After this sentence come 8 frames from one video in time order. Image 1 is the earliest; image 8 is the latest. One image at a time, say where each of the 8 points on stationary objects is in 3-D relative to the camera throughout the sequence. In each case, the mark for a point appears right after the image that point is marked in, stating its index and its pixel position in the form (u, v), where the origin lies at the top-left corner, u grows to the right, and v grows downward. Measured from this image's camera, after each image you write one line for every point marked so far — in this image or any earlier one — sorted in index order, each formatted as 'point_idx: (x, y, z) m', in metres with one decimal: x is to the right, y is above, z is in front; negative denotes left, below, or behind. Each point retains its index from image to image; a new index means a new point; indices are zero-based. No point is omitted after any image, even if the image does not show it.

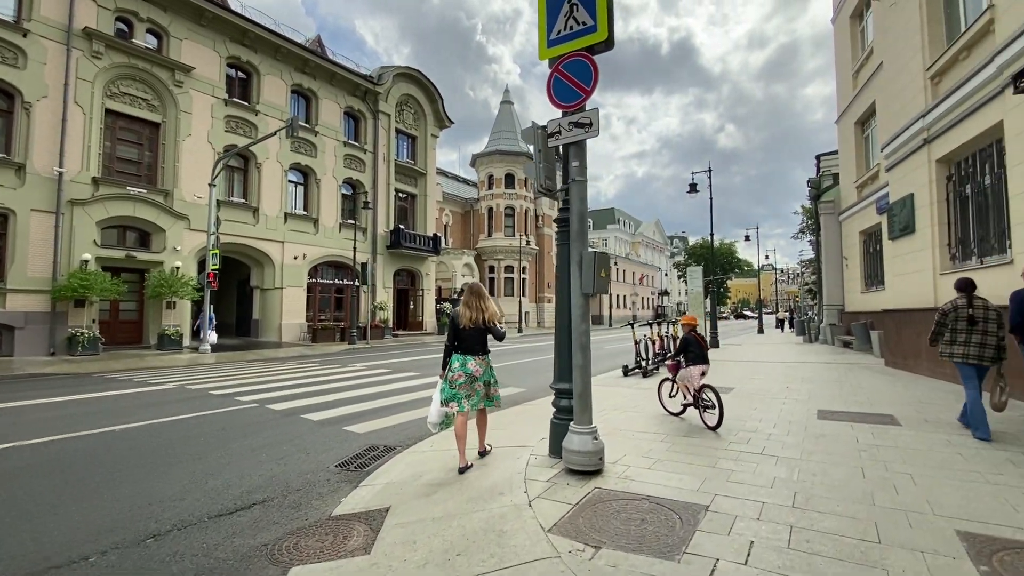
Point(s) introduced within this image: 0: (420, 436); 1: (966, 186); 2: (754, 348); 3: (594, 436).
0: (-1.3, -2.0, +6.5) m
1: (+9.1, +2.0, +9.5) m
2: (+9.9, -2.5, +19.6) m
3: (+0.7, -1.3, +4.3) m
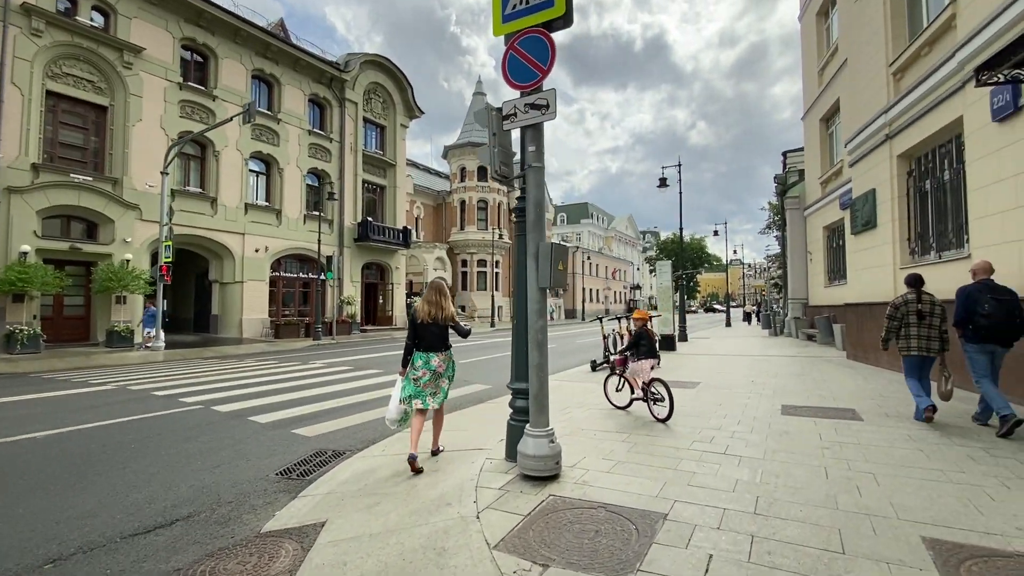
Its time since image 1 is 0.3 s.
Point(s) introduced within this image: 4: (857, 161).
0: (-1.8, -2.0, +6.2) m
1: (+8.4, +2.2, +9.6) m
2: (+8.7, -2.2, +19.8) m
3: (+0.3, -1.3, +4.0) m
4: (+8.8, +3.2, +12.2) m
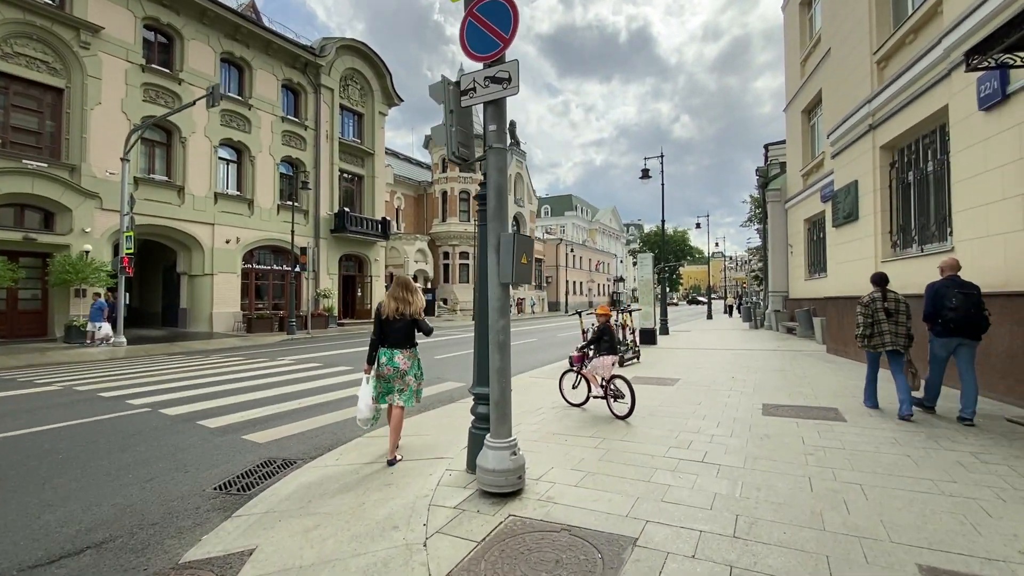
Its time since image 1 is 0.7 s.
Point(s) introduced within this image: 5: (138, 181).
0: (-2.2, -1.9, +5.7) m
1: (+7.9, +2.3, +9.5) m
2: (+7.9, -1.9, +19.7) m
3: (0.0, -1.3, +3.7) m
4: (+8.2, +3.4, +12.0) m
5: (-15.6, +4.5, +19.9) m
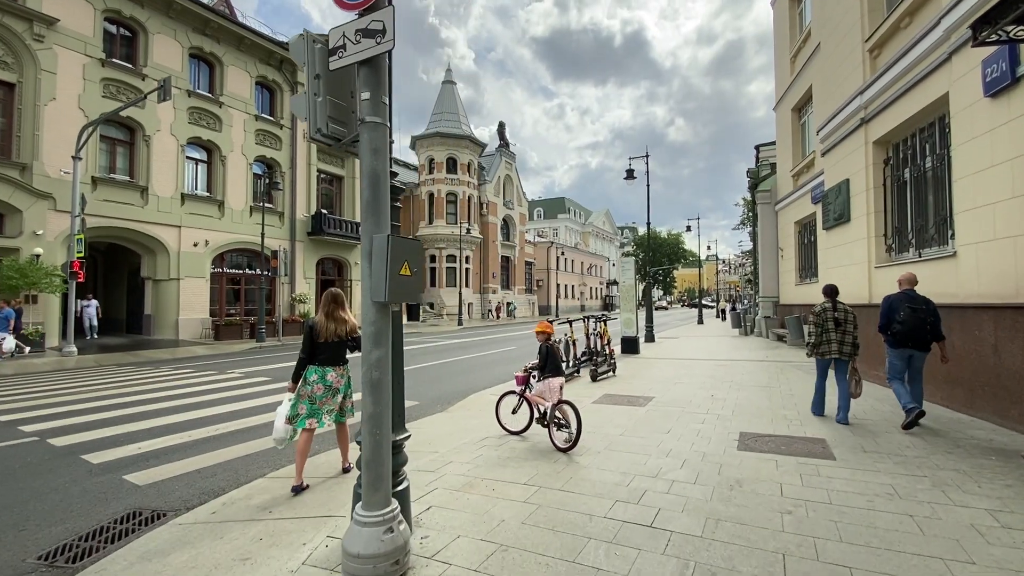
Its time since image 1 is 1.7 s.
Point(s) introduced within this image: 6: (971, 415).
0: (-2.9, -2.0, +4.8) m
1: (+7.1, +2.1, +8.6) m
2: (+7.0, -2.1, +18.8) m
3: (-0.7, -1.4, +2.7) m
4: (+7.4, +3.2, +11.1) m
5: (-16.5, +4.3, +18.9) m
6: (+6.2, -1.7, +6.4) m
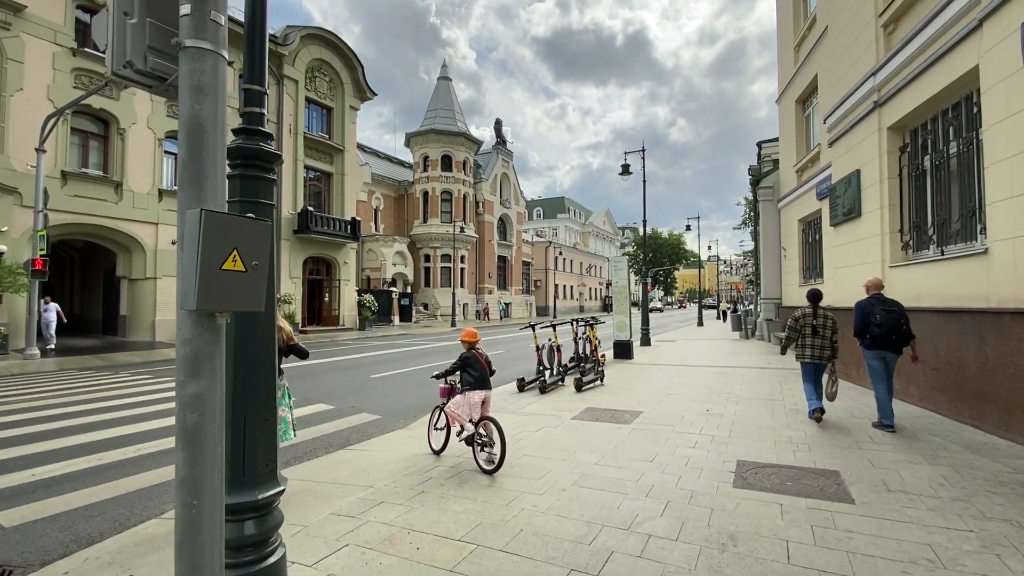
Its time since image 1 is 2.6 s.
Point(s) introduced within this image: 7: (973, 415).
0: (-3.4, -2.0, +3.9) m
1: (+6.7, +2.1, +7.7) m
2: (+6.6, -2.2, +17.9) m
3: (-1.2, -1.4, +1.9) m
4: (+7.0, +3.2, +10.2) m
5: (-16.9, +4.3, +18.1) m
6: (+5.7, -1.7, +5.5) m
7: (+5.9, -1.6, +6.1) m
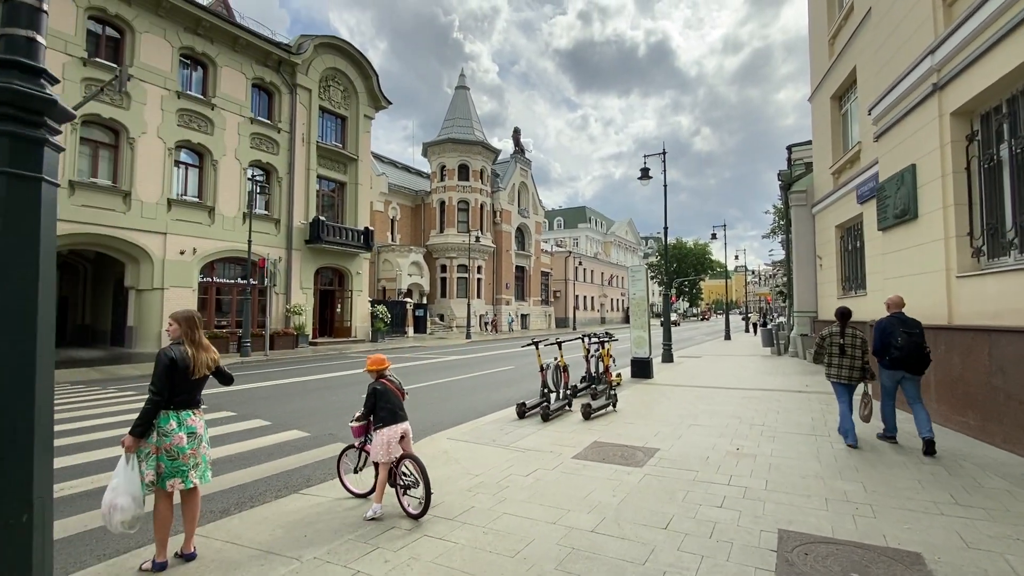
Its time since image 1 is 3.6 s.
0: (-3.6, -2.1, +3.0) m
1: (+6.6, +1.9, +6.5) m
2: (+7.0, -2.6, +16.5) m
3: (-1.5, -1.4, +0.9) m
4: (+7.0, +2.9, +9.0) m
5: (-16.4, +3.9, +17.9) m
6: (+5.5, -1.9, +4.2) m
7: (+5.7, -1.8, +4.7) m
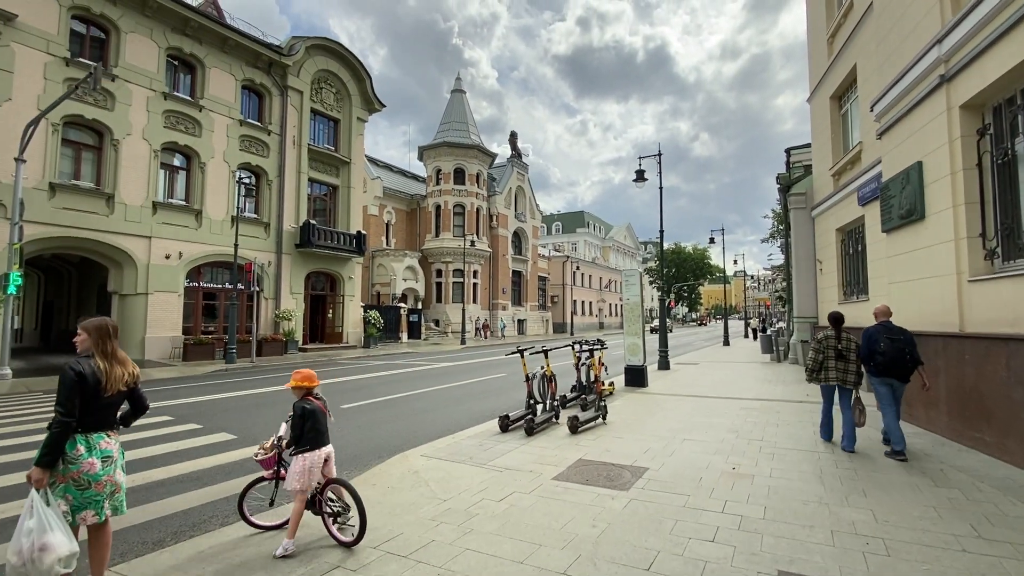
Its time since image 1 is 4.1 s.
0: (-3.9, -2.1, +2.5) m
1: (+6.3, +1.8, +6.0) m
2: (+6.7, -2.8, +16.0) m
3: (-1.8, -1.4, +0.4) m
4: (+6.7, +2.8, +8.5) m
5: (-16.7, +3.7, +17.5) m
6: (+5.2, -1.9, +3.7) m
7: (+5.4, -1.8, +4.3) m
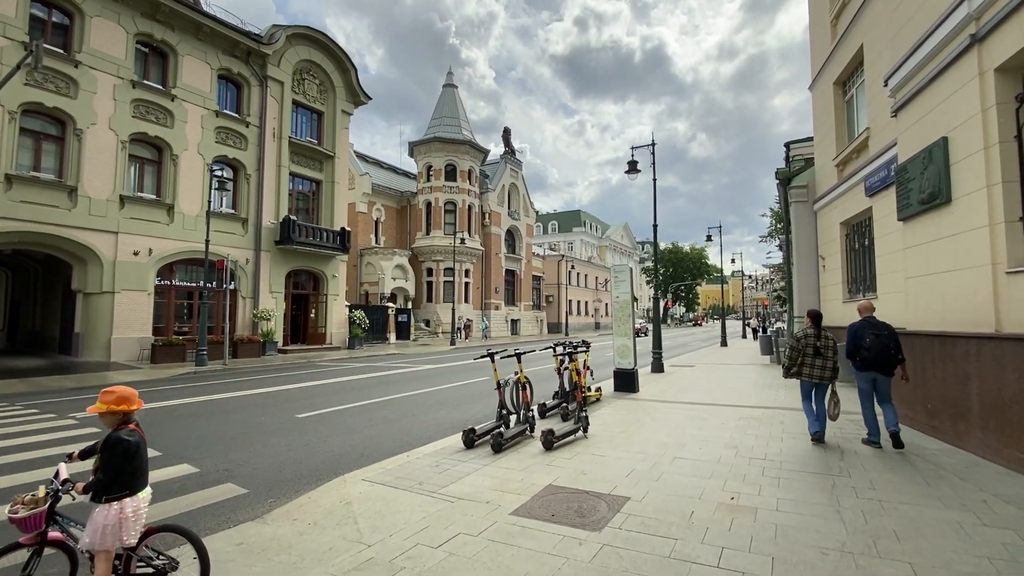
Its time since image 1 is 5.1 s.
0: (-4.3, -2.1, +1.5) m
1: (+5.8, +1.9, +5.1) m
2: (+6.2, -2.7, +15.1) m
3: (-2.2, -1.4, -0.6) m
4: (+6.3, +2.9, +7.6) m
5: (-17.2, +3.8, +16.4) m
6: (+4.8, -1.8, +2.8) m
7: (+5.0, -1.7, +3.3) m
